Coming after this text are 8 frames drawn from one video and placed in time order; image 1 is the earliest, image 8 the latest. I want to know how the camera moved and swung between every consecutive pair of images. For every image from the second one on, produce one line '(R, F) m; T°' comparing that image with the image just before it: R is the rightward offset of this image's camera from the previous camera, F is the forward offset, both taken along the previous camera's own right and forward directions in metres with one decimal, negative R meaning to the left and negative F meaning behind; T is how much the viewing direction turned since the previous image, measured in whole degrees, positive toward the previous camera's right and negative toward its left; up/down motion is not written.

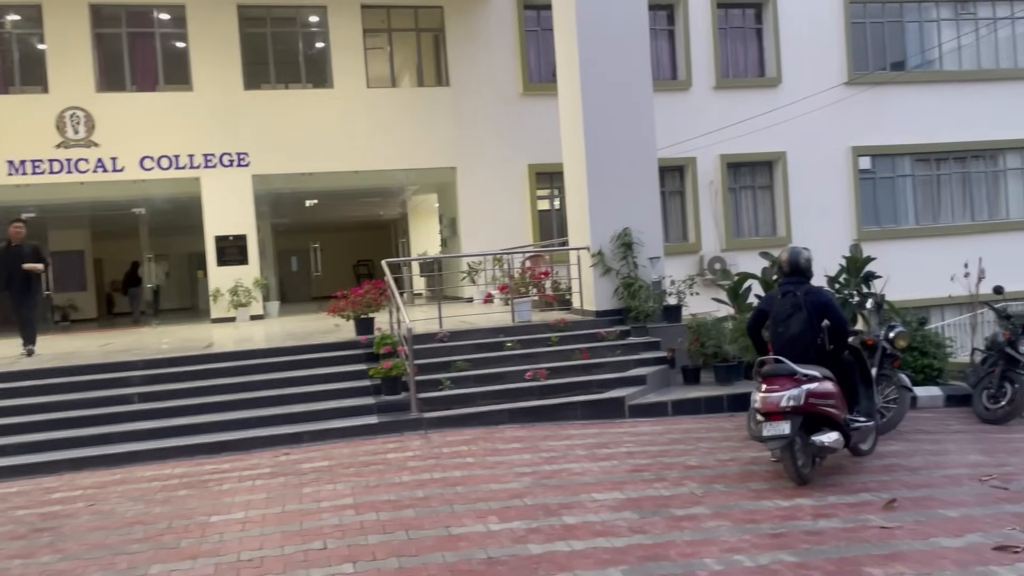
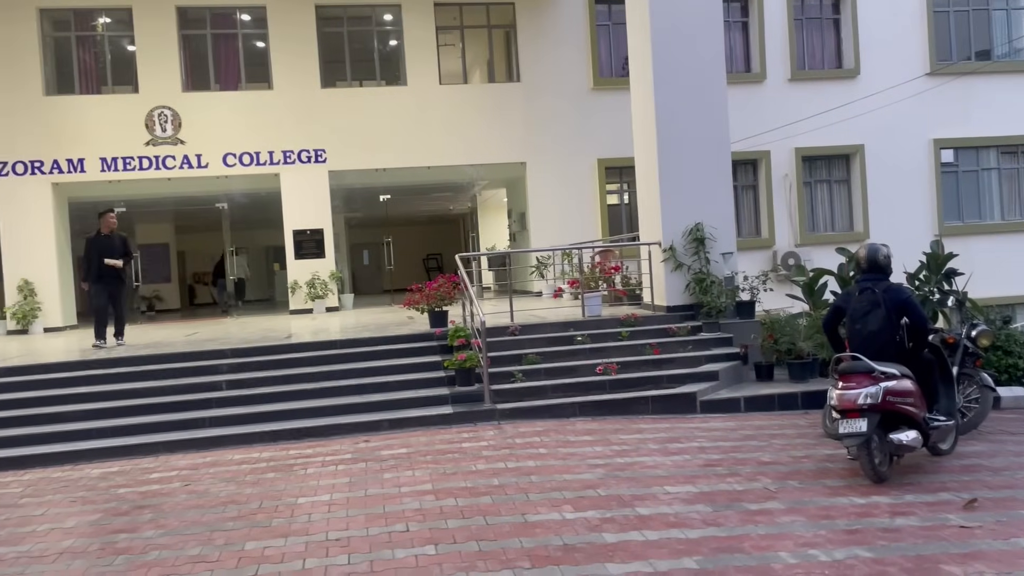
(0.0, -0.1) m; -5°
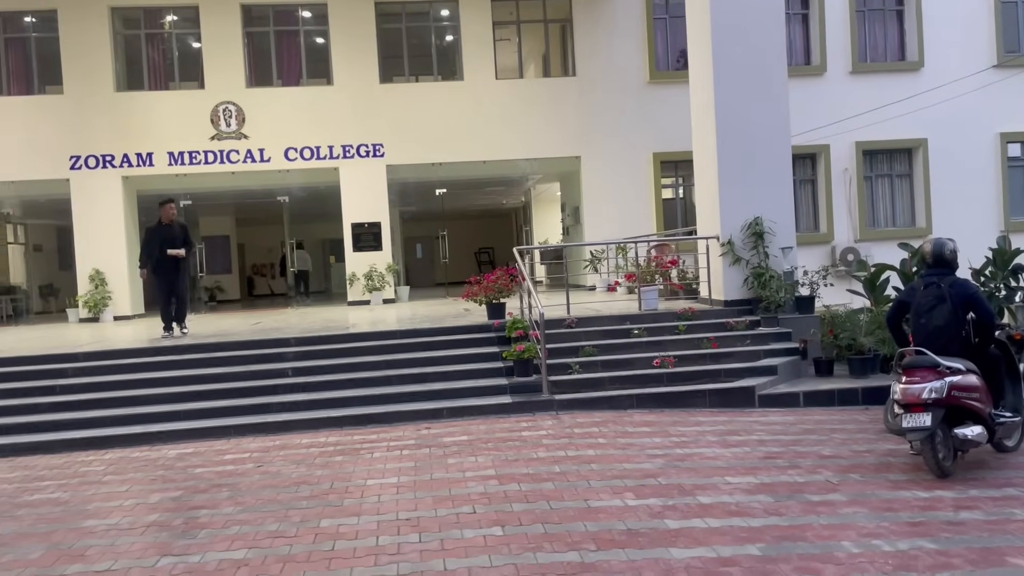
(-0.1, -0.1) m; -3°
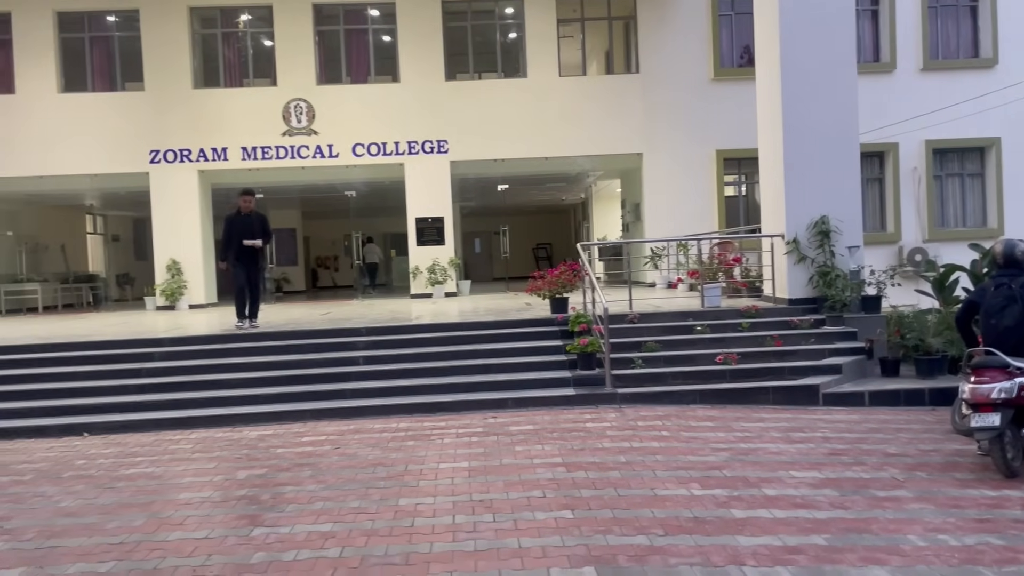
(-0.1, -0.2) m; -4°
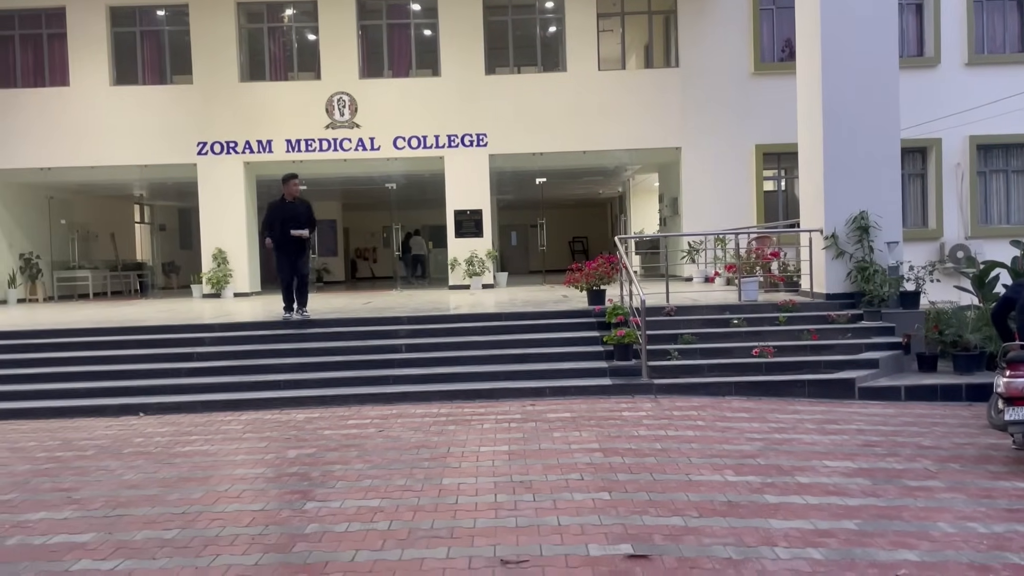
(0.0, -0.2) m; -2°
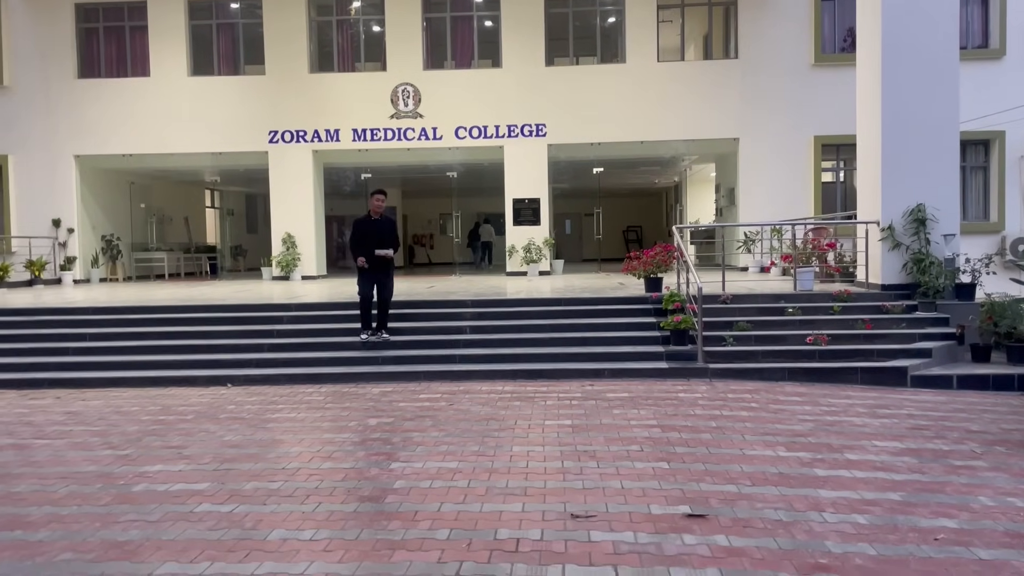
(-0.1, -0.4) m; -3°
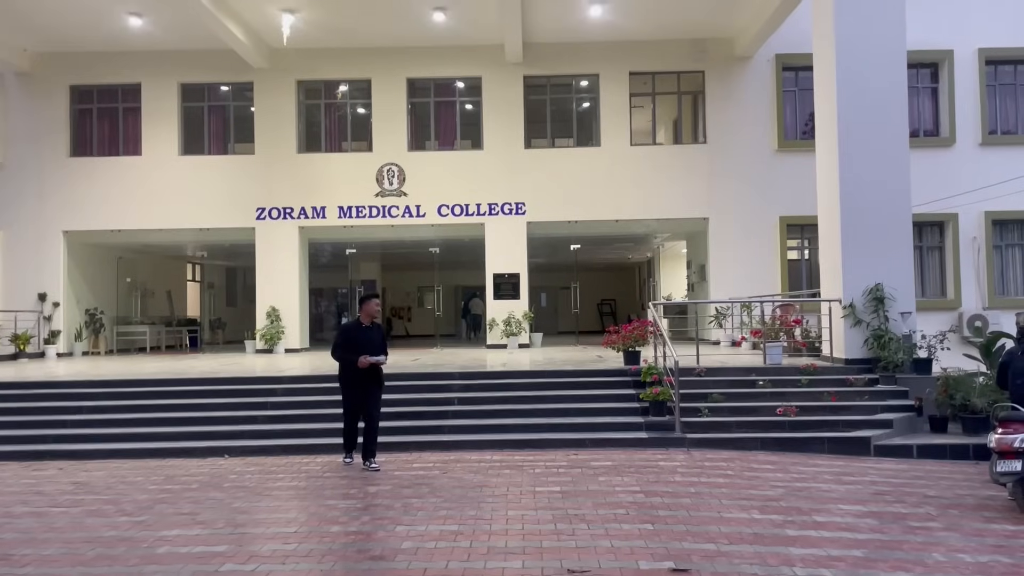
(-0.1, -0.5) m; +2°
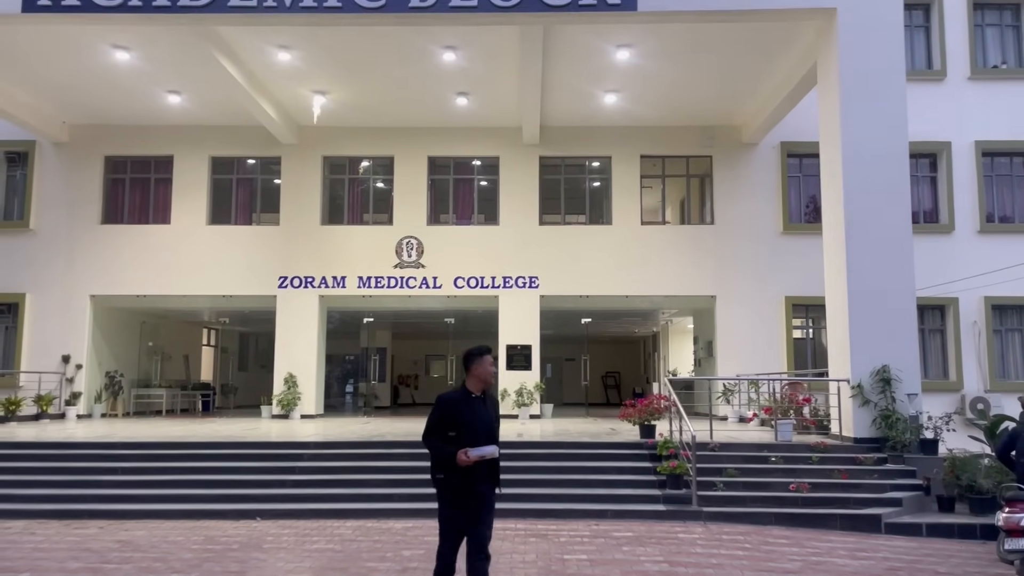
(-0.3, -0.4) m; 0°
